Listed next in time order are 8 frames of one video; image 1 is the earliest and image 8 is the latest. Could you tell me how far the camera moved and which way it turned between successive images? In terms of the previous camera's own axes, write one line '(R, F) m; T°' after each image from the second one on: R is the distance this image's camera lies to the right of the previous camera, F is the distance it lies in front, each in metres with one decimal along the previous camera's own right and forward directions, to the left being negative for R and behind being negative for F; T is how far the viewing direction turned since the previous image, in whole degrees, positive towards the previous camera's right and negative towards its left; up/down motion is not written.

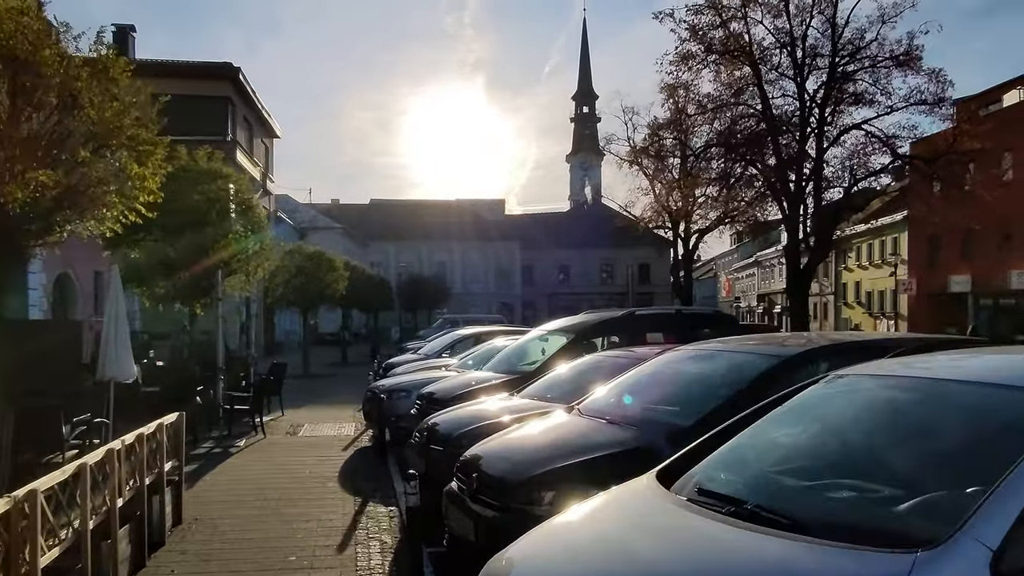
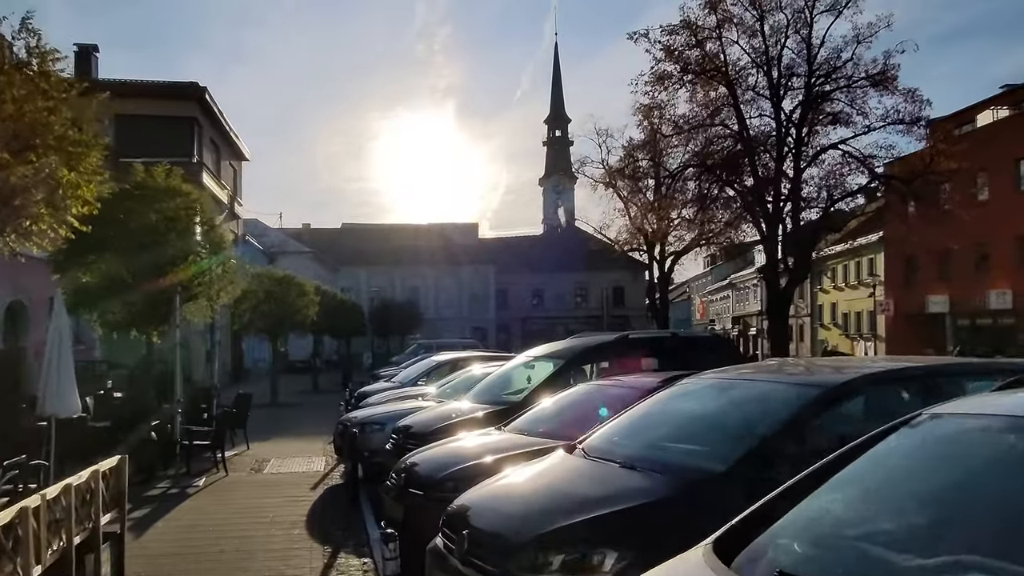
(-0.1, +0.8) m; +2°
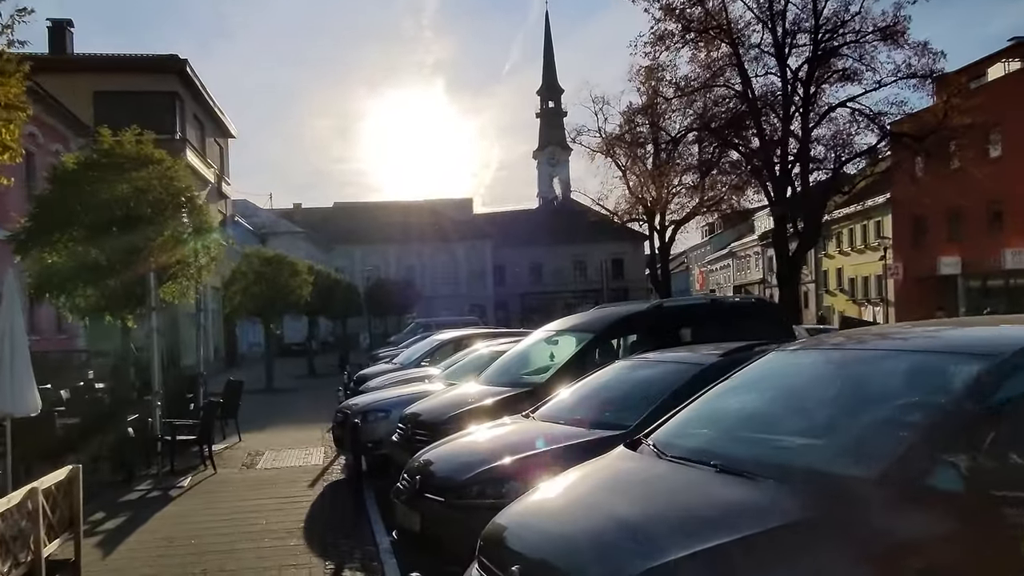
(-0.2, +1.3) m; 0°
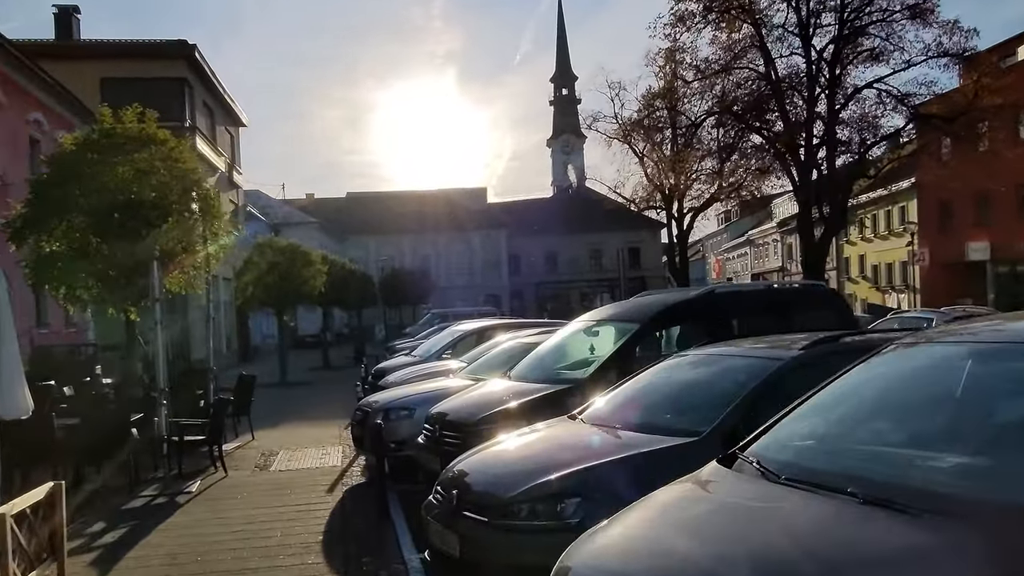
(-0.2, +0.8) m; -1°
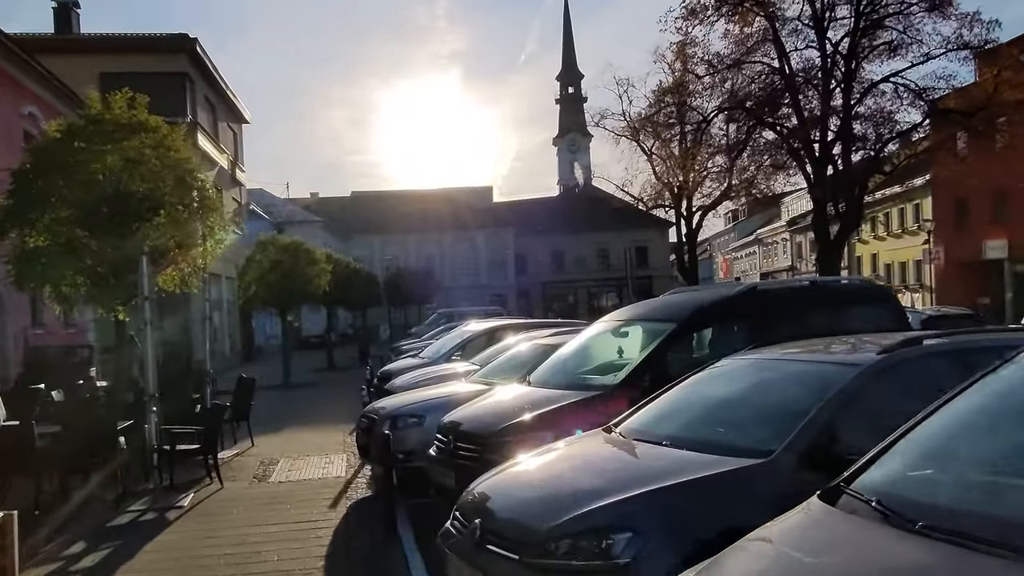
(-0.1, +0.8) m; 0°
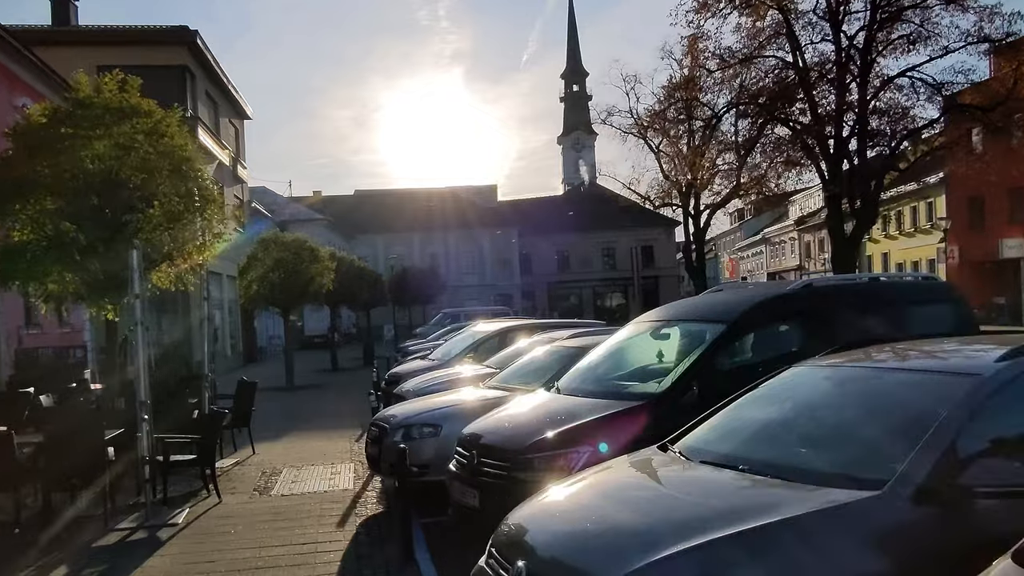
(-0.2, +0.8) m; 0°
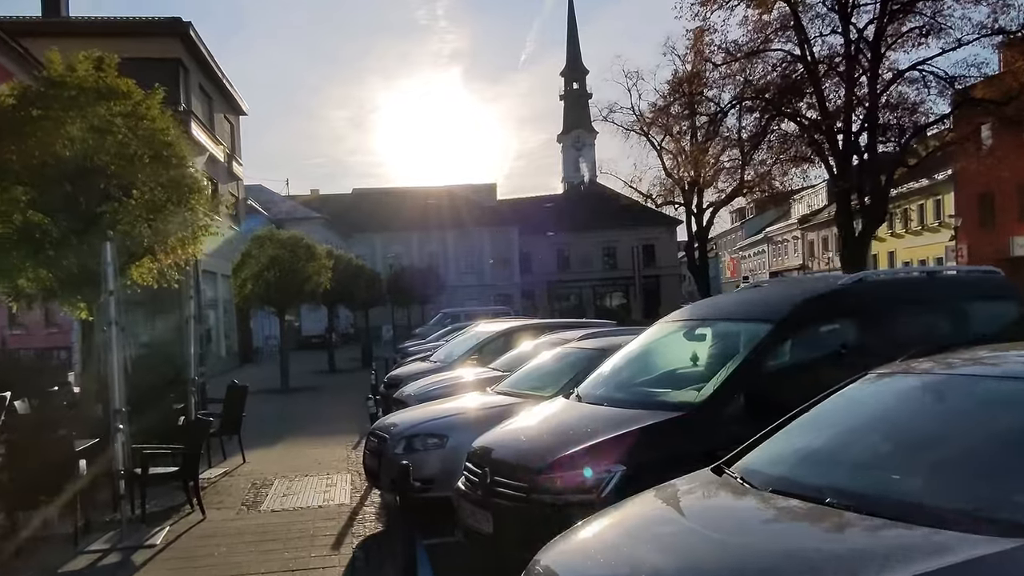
(-0.1, +0.8) m; 0°
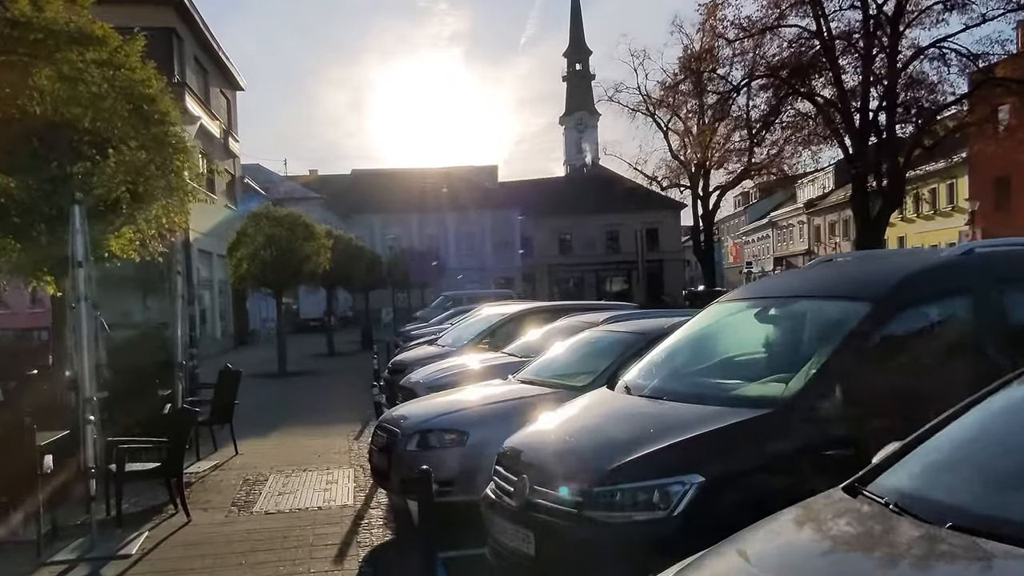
(-0.2, +1.0) m; 0°
